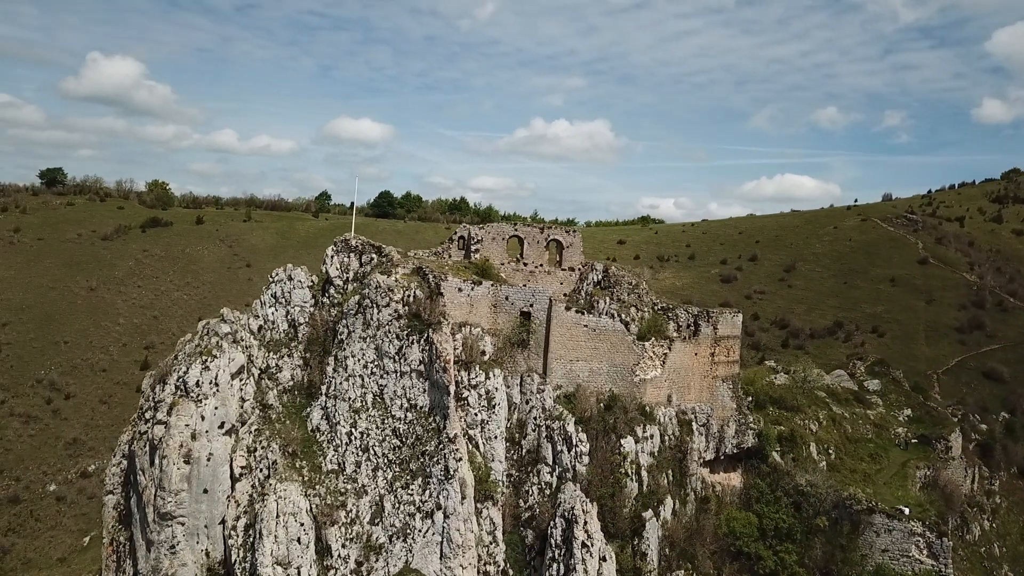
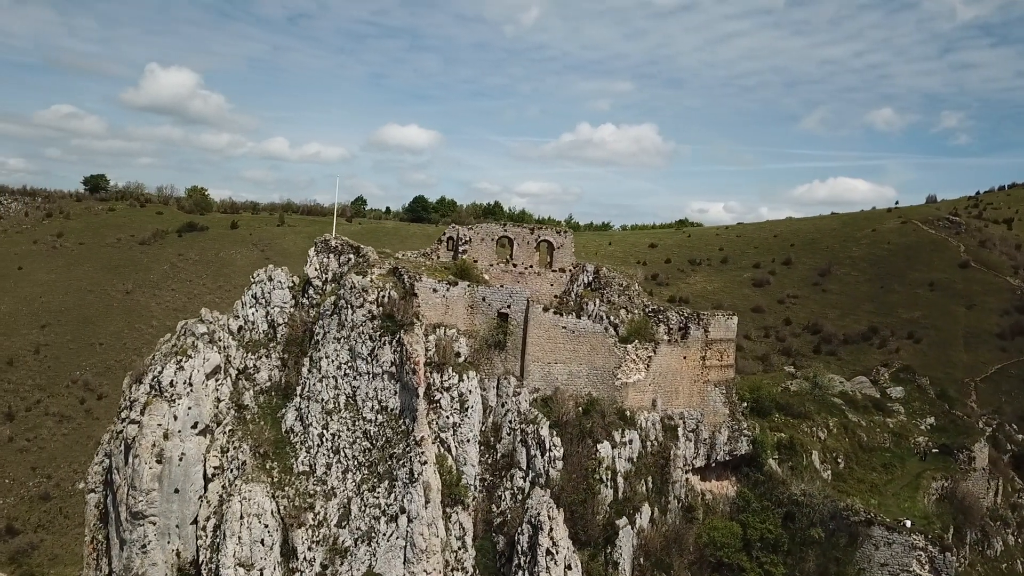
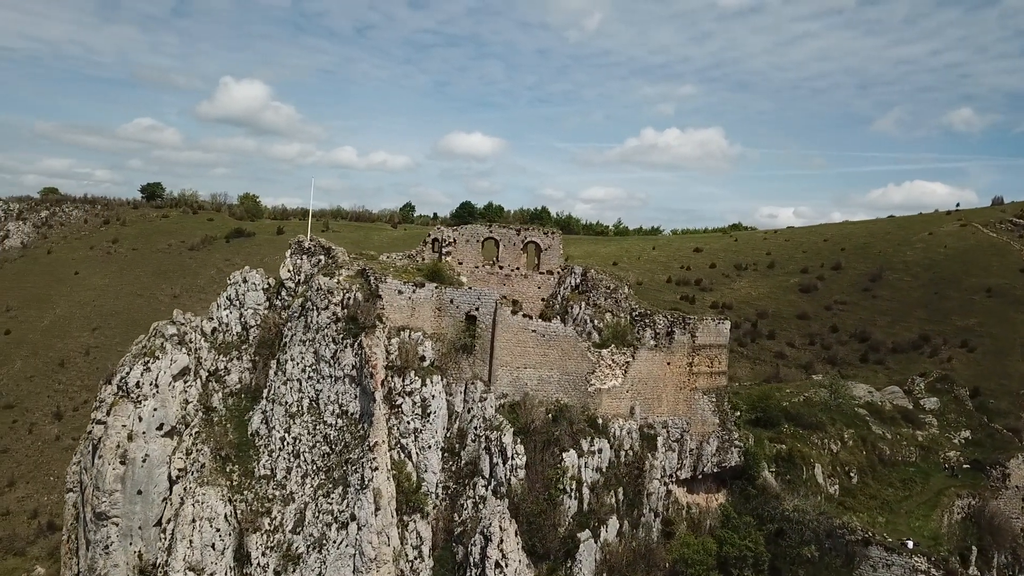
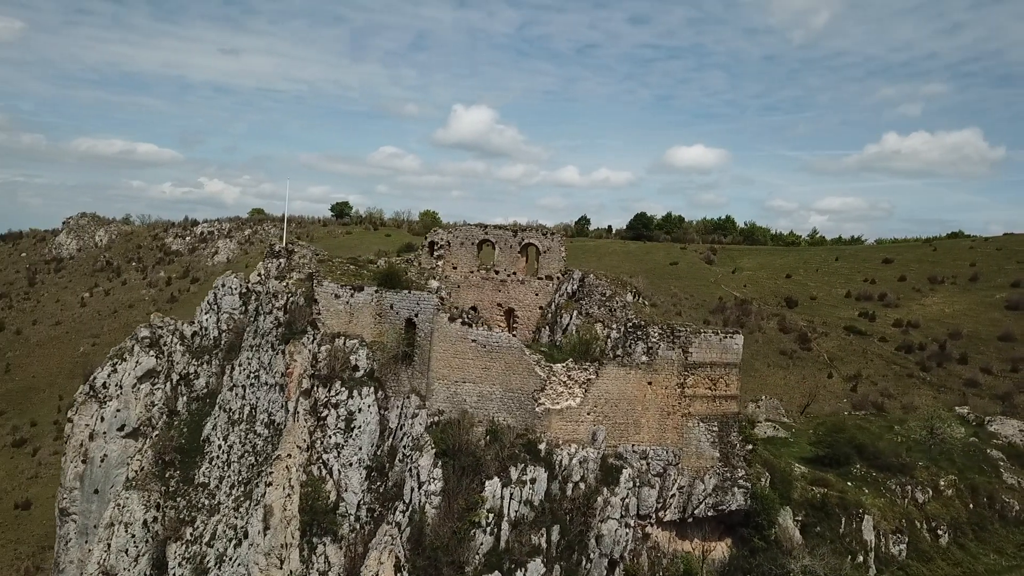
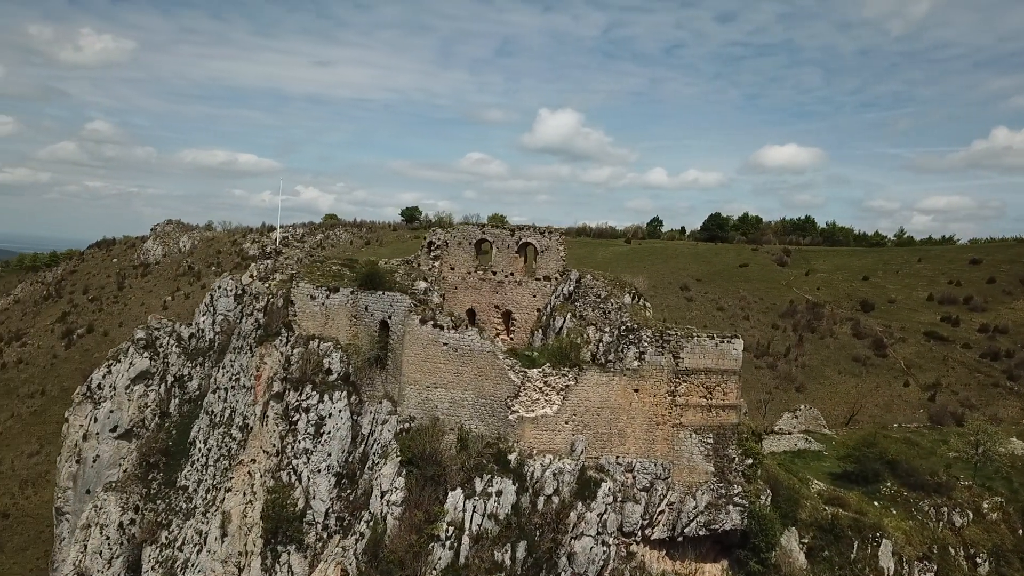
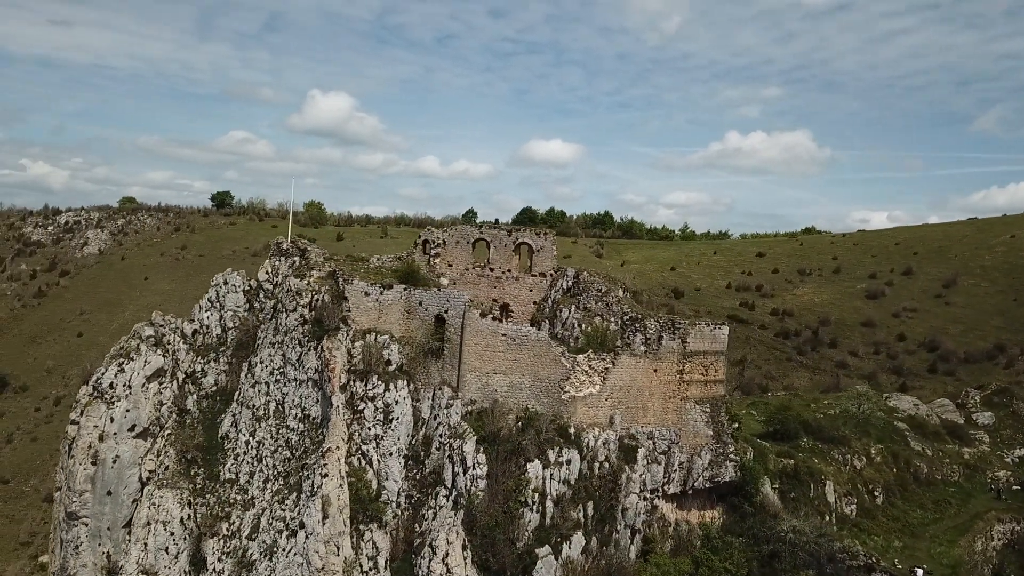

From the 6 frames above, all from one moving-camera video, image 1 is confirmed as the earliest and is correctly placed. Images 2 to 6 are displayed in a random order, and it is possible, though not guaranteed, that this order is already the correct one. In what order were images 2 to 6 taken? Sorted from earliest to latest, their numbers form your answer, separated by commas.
2, 3, 6, 4, 5
